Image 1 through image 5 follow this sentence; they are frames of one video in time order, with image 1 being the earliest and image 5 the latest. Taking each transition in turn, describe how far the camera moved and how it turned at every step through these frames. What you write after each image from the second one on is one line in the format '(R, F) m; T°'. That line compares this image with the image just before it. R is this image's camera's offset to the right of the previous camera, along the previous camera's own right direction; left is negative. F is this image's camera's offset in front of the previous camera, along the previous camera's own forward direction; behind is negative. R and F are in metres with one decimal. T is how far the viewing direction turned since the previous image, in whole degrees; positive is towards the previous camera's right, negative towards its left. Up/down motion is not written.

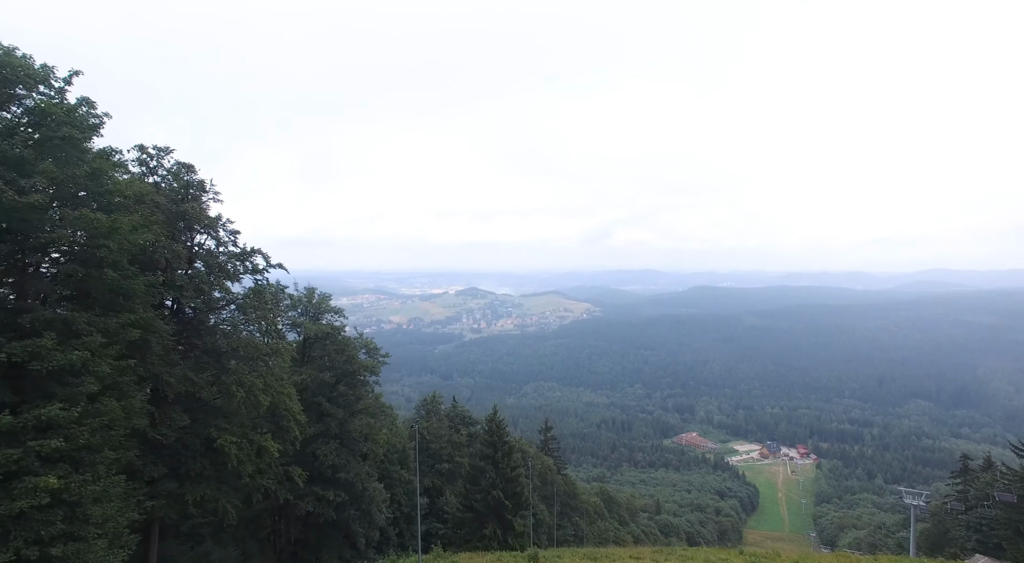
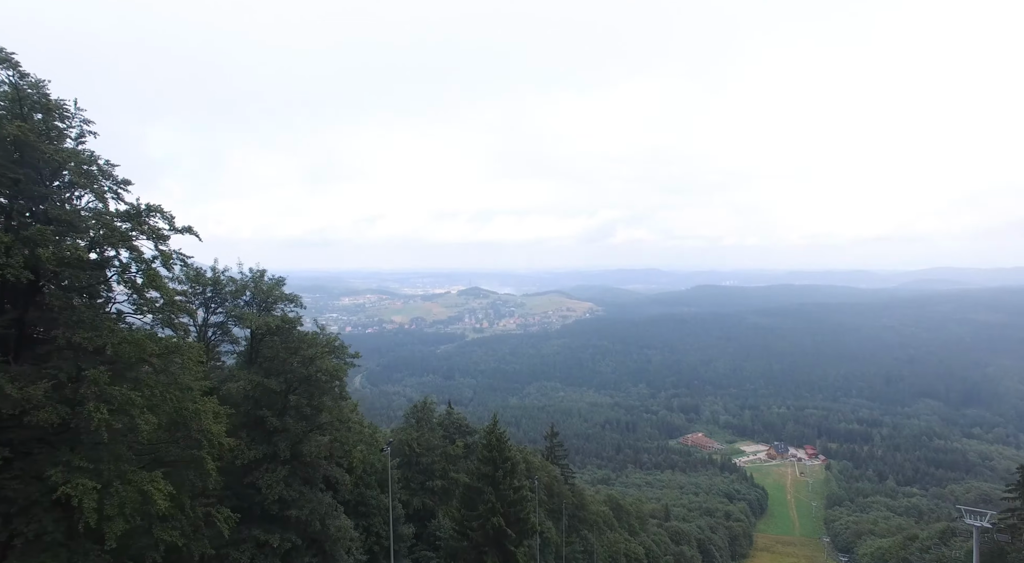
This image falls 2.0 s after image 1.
(0.0, +2.7) m; 0°
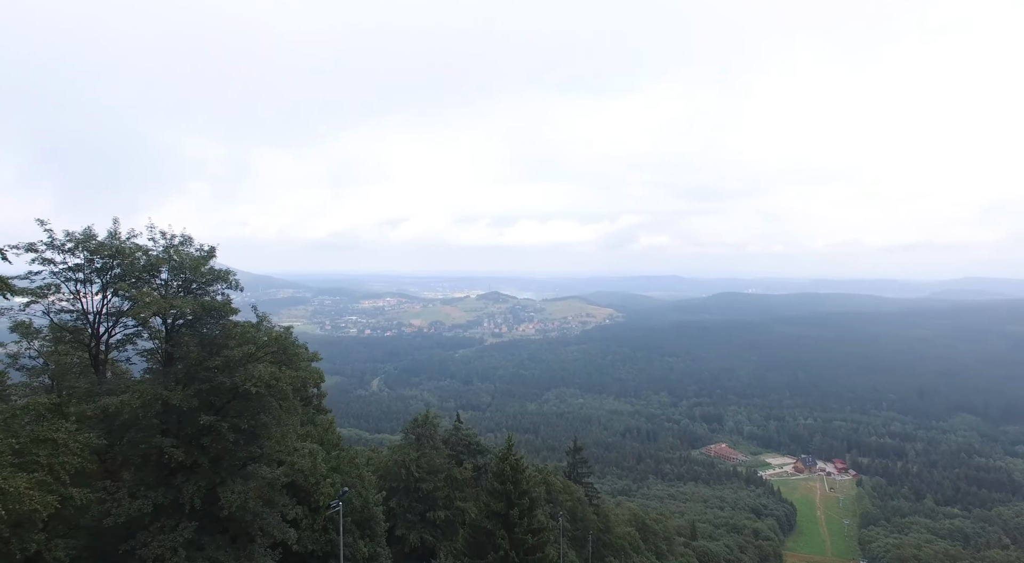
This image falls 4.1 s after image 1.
(0.0, +3.2) m; -2°
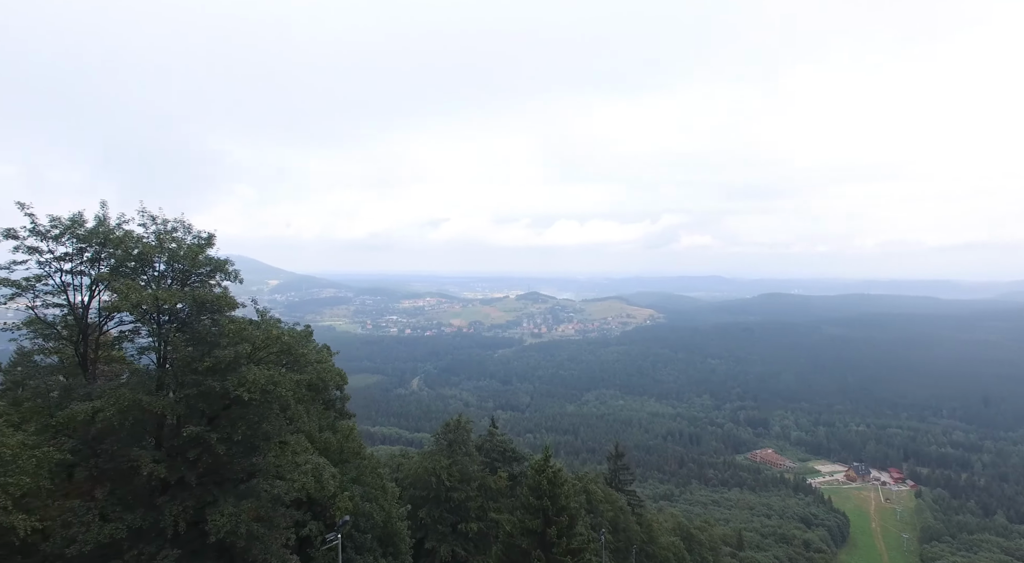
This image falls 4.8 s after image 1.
(0.0, +1.1) m; -3°
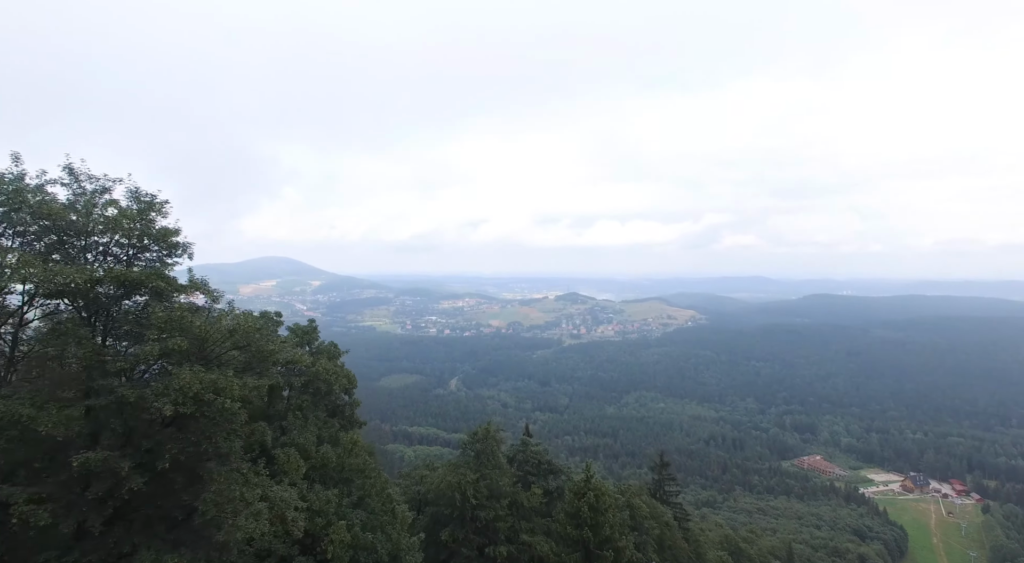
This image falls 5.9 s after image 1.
(+0.1, +1.7) m; -3°
